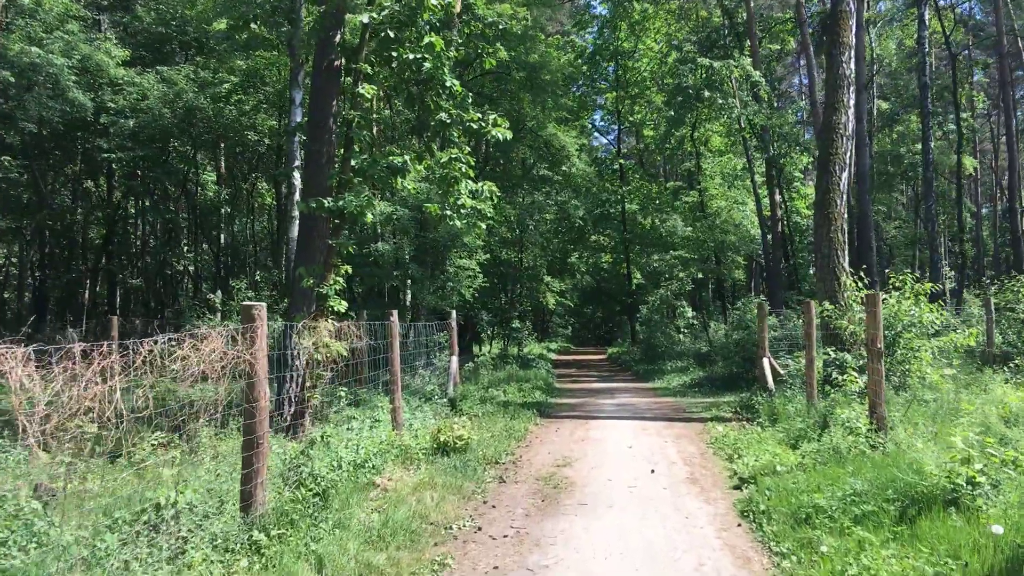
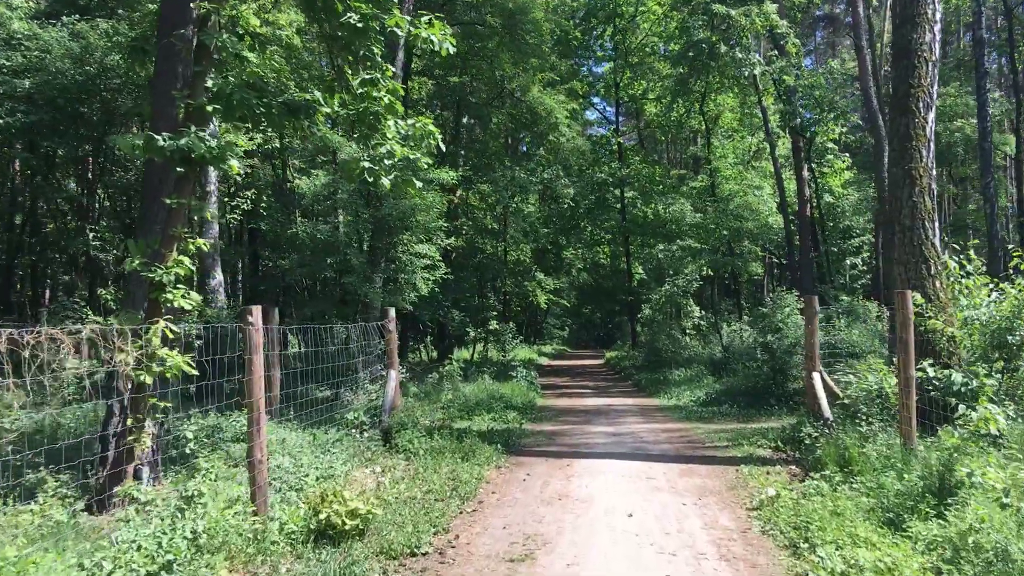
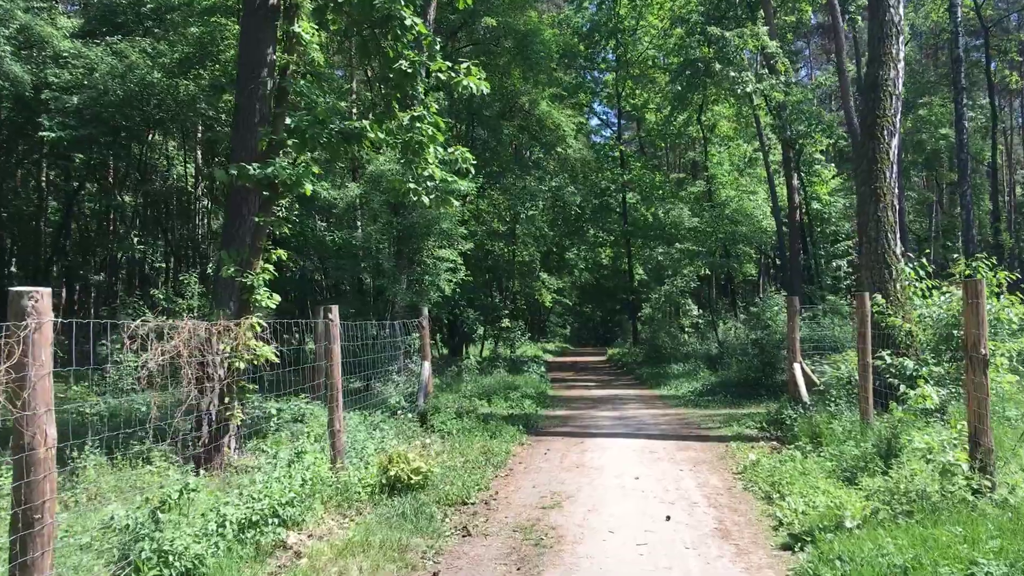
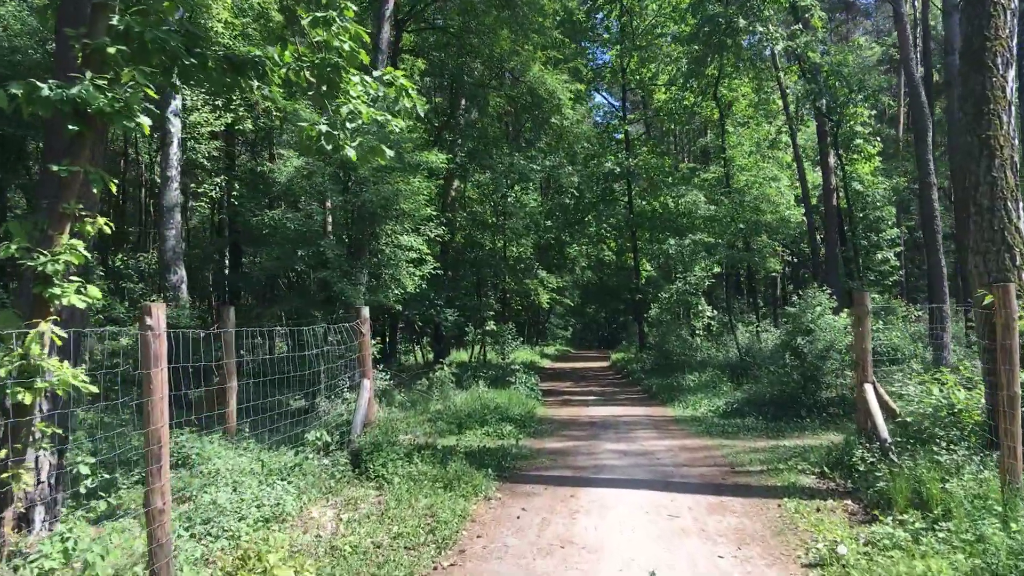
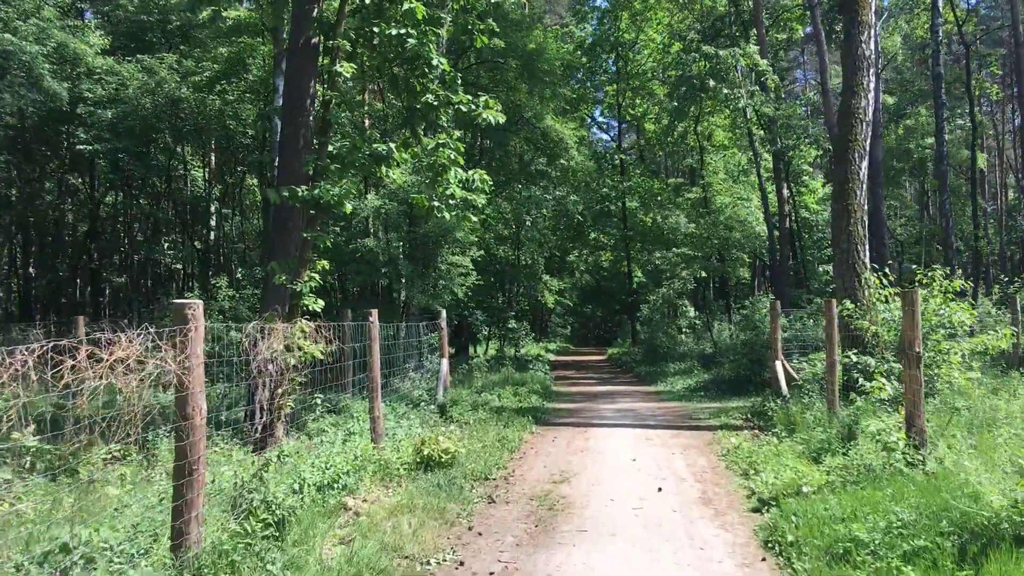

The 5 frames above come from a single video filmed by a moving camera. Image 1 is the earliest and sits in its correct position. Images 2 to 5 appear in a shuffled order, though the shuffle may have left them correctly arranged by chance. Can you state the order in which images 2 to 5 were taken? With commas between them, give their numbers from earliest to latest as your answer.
5, 3, 2, 4
